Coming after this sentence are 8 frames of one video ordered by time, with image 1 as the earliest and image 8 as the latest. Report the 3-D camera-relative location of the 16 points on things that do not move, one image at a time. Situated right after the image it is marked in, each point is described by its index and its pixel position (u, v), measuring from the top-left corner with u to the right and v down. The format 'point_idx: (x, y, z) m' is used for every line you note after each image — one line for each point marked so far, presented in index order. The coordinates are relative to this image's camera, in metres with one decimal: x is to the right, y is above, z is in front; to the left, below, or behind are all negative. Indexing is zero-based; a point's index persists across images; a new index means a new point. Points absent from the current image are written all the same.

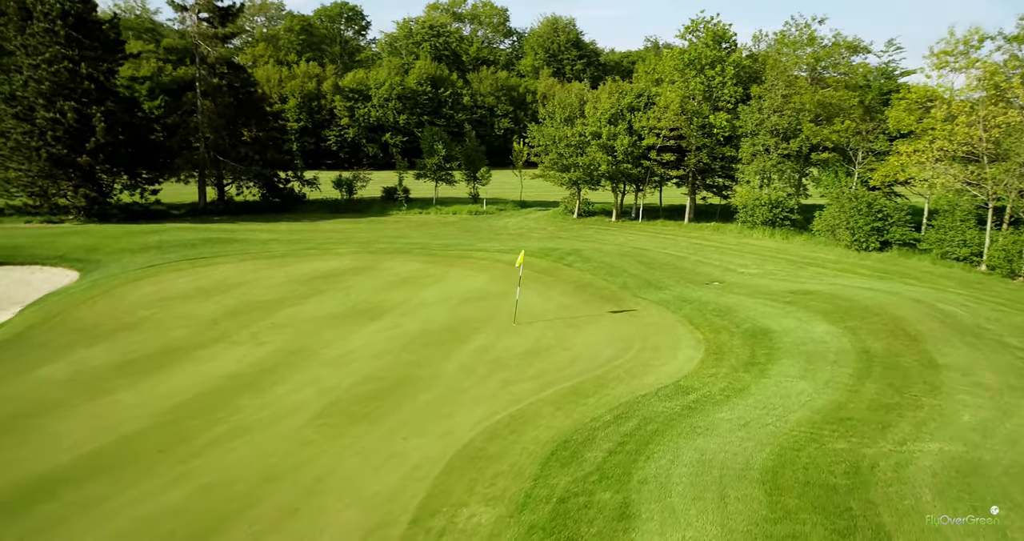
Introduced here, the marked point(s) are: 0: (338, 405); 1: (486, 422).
0: (-3.1, -2.3, +12.2) m
1: (-0.5, -2.5, +11.4) m
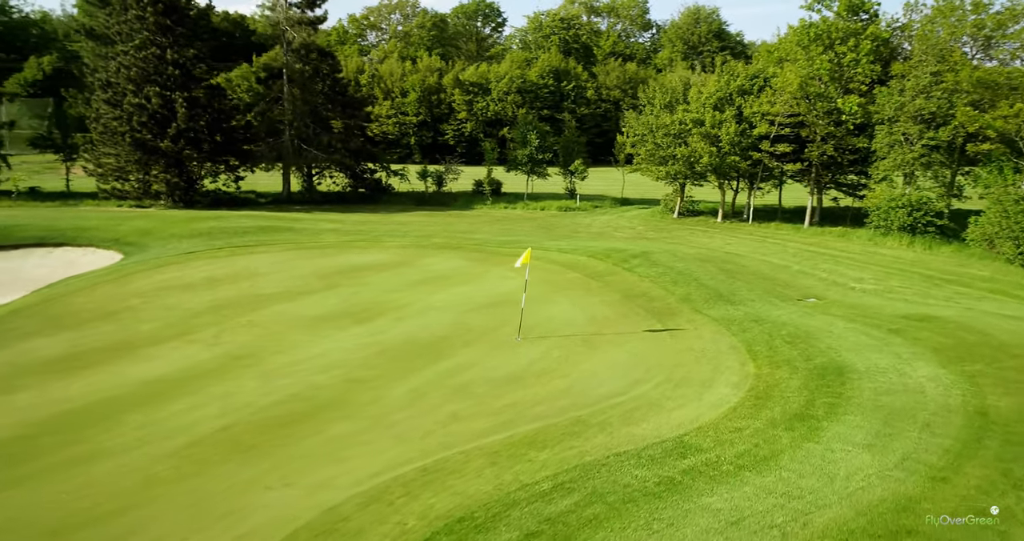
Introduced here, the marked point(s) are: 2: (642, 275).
0: (-3.9, -2.2, +9.8) m
1: (-1.6, -2.4, +8.4) m
2: (+3.5, -0.1, +19.4) m
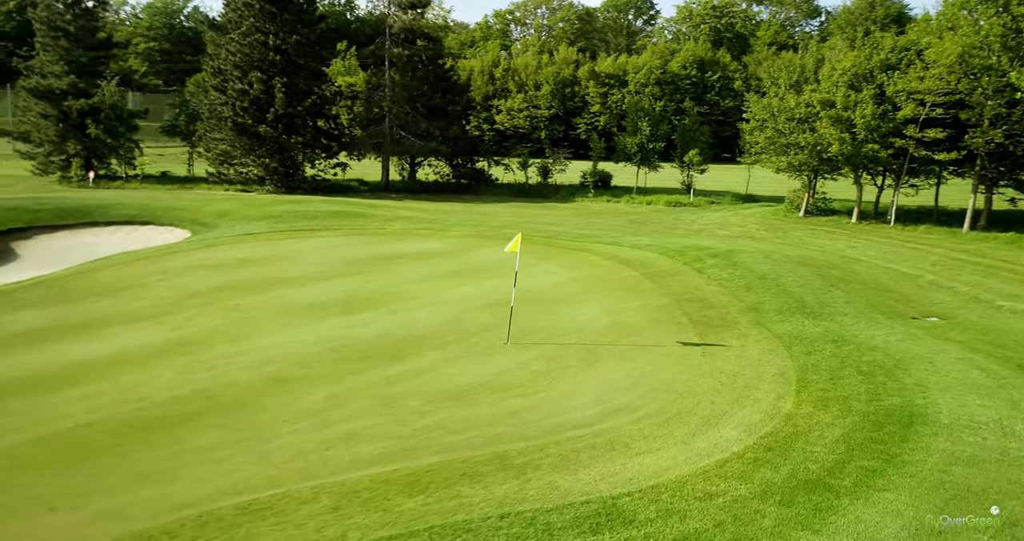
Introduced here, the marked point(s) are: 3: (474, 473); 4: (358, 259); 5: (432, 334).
0: (-5.0, -1.8, +8.3) m
1: (-2.9, -2.2, +6.5) m
2: (+4.5, -0.1, +16.0) m
3: (-0.4, -2.0, +7.2) m
4: (-4.0, +0.3, +18.4) m
5: (-1.3, -1.1, +11.8) m
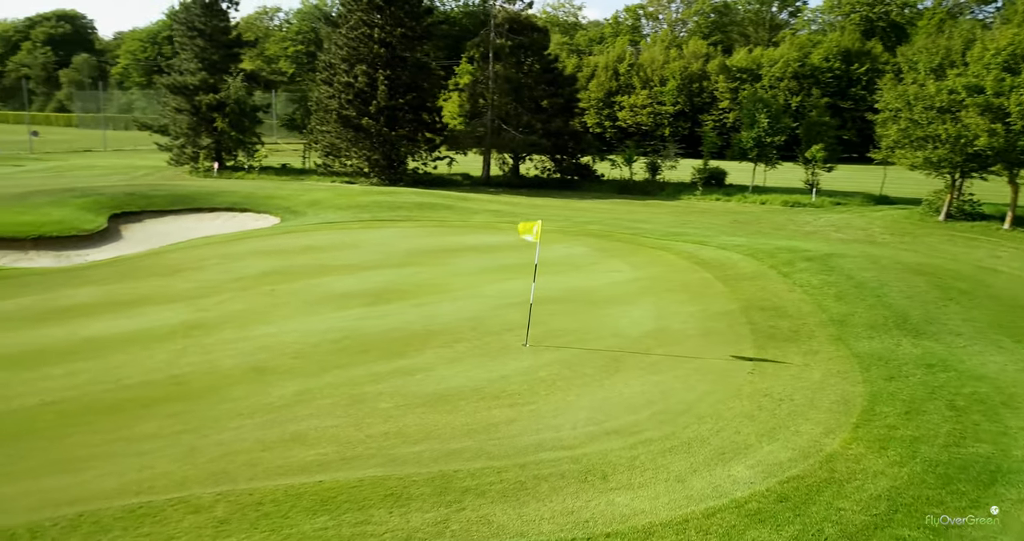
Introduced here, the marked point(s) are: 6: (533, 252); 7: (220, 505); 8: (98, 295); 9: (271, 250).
0: (-5.2, -1.5, +8.0) m
1: (-3.6, -1.9, +5.8) m
2: (+5.5, -0.2, +13.8) m
3: (-0.9, -1.9, +6.1) m
4: (-2.3, +0.5, +17.8) m
5: (-1.0, -0.9, +10.7) m
6: (+0.5, +0.5, +17.8) m
7: (-2.4, -1.9, +5.8) m
8: (-8.0, -0.5, +13.7) m
9: (-6.0, +0.5, +17.8) m
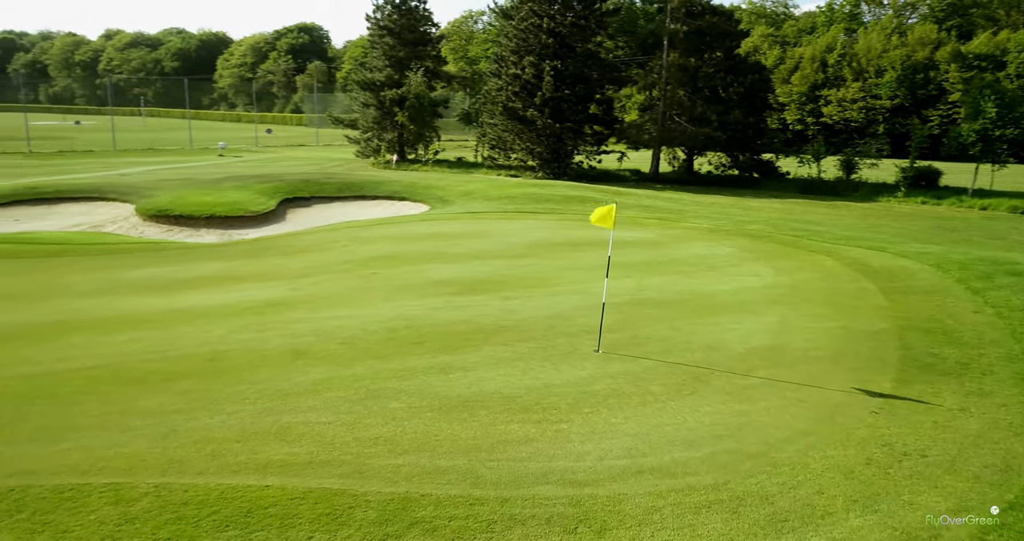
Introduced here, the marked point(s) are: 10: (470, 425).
0: (-4.8, -1.1, +8.0) m
1: (-3.8, -1.6, +5.5) m
2: (+7.2, -0.5, +10.8) m
3: (-1.2, -1.7, +5.0) m
4: (+0.7, +0.7, +16.6) m
5: (+0.1, -0.8, +9.5) m
6: (+3.5, +0.5, +15.9) m
7: (-2.6, -1.6, +5.2) m
8: (-5.8, 0.0, +14.3) m
9: (-2.8, +0.9, +17.6) m
10: (-0.4, -1.4, +6.5) m
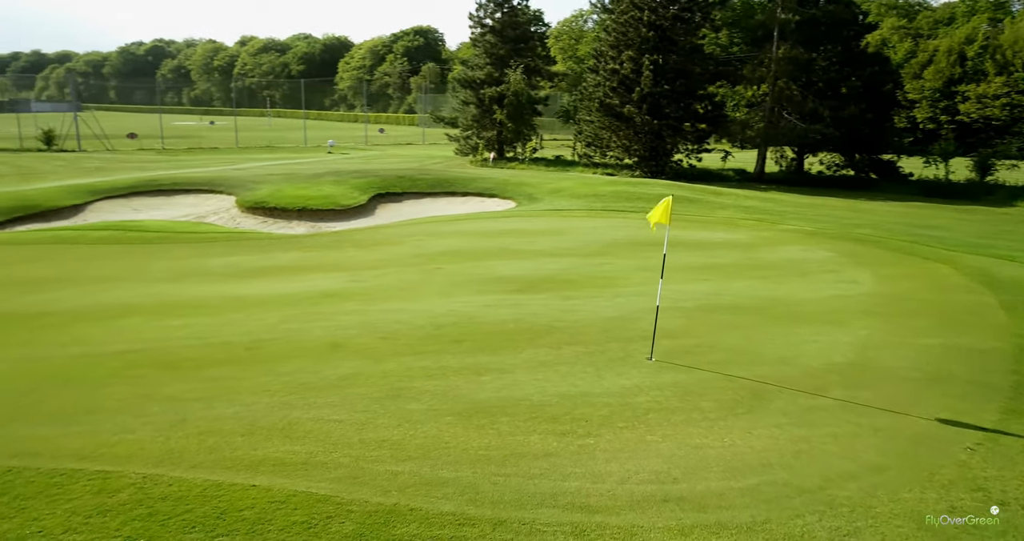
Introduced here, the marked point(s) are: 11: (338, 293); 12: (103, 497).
0: (-4.3, -0.9, +8.0) m
1: (-3.7, -1.4, +5.4) m
2: (+8.0, -0.7, +9.0) m
3: (-1.2, -1.6, +4.6) m
4: (+2.4, +0.6, +15.8) m
5: (+0.7, -0.7, +8.8) m
6: (+5.0, +0.4, +14.6) m
7: (-2.7, -1.5, +4.9) m
8: (-4.4, +0.2, +14.4) m
9: (-0.9, +1.0, +17.3) m
10: (-0.2, -1.4, +6.0) m
11: (-2.7, -0.4, +10.9) m
12: (-2.8, -1.5, +4.9) m
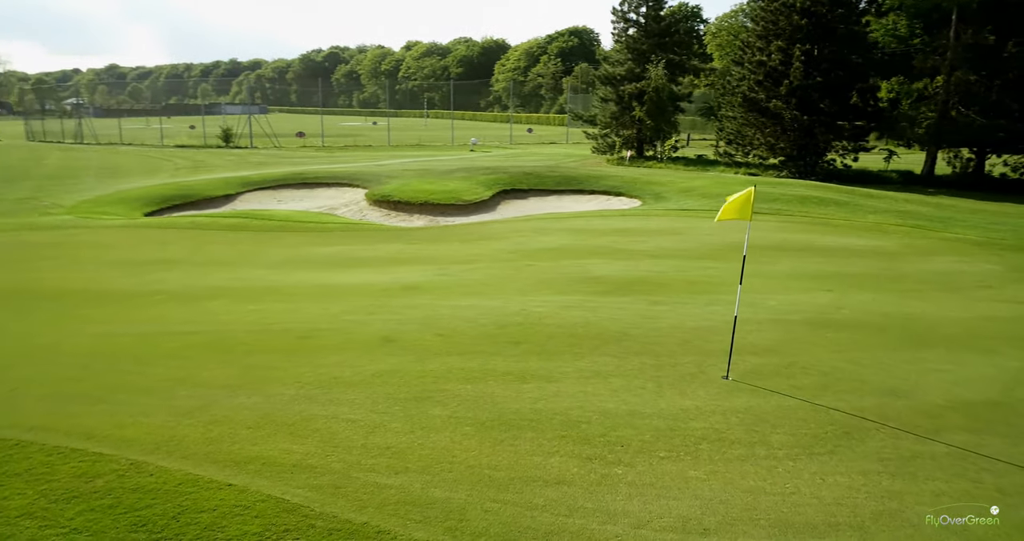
0: (-3.7, -0.7, +8.1) m
1: (-3.6, -1.2, +5.4) m
2: (+8.6, -1.0, +6.5) m
3: (-1.4, -1.5, +4.1) m
4: (+4.6, +0.5, +14.3) m
5: (+1.4, -0.8, +7.9) m
6: (+6.9, +0.1, +12.6) m
7: (-2.7, -1.4, +4.7) m
8: (-2.4, +0.4, +14.4) m
9: (+1.7, +1.0, +16.4) m
10: (-0.1, -1.3, +5.2) m
11: (-1.4, -0.2, +10.6) m
12: (-2.8, -1.4, +4.7) m
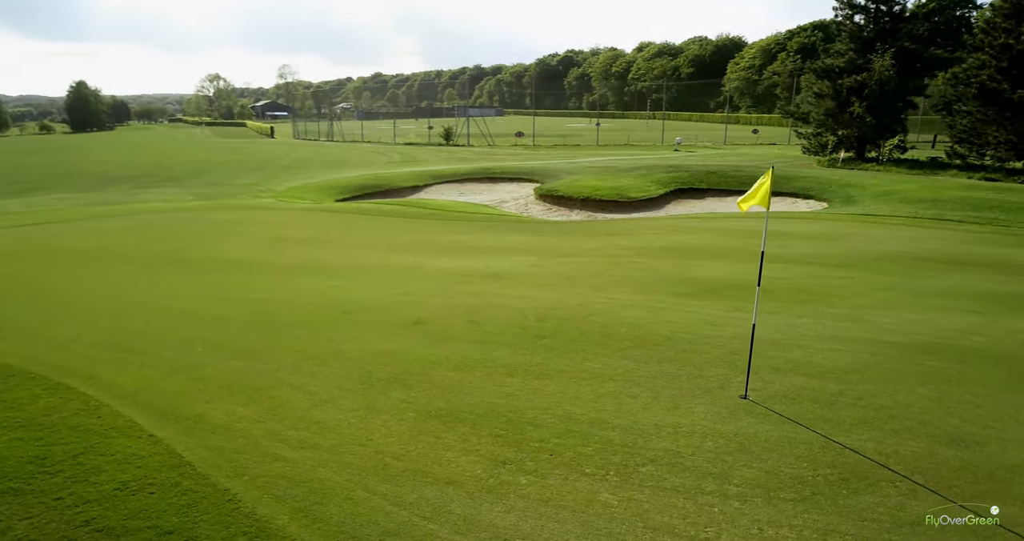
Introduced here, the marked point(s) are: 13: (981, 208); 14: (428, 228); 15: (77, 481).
0: (-3.1, -0.4, +8.7) m
1: (-3.9, -0.9, +6.1) m
2: (+8.0, -1.4, +3.5) m
3: (-2.2, -1.3, +4.2) m
4: (+6.7, +0.3, +12.1) m
5: (+1.7, -0.7, +6.9) m
6: (+8.4, -0.2, +9.8) m
7: (-3.2, -1.0, +5.2) m
8: (+0.1, +0.6, +14.2) m
9: (+4.6, +0.9, +15.0) m
10: (-0.6, -1.2, +4.9) m
11: (-0.2, -0.1, +10.4) m
12: (-3.4, -1.0, +5.2) m
13: (+11.6, +1.6, +17.8) m
14: (-2.0, +1.0, +16.4) m
15: (-2.5, -1.2, +4.2) m
